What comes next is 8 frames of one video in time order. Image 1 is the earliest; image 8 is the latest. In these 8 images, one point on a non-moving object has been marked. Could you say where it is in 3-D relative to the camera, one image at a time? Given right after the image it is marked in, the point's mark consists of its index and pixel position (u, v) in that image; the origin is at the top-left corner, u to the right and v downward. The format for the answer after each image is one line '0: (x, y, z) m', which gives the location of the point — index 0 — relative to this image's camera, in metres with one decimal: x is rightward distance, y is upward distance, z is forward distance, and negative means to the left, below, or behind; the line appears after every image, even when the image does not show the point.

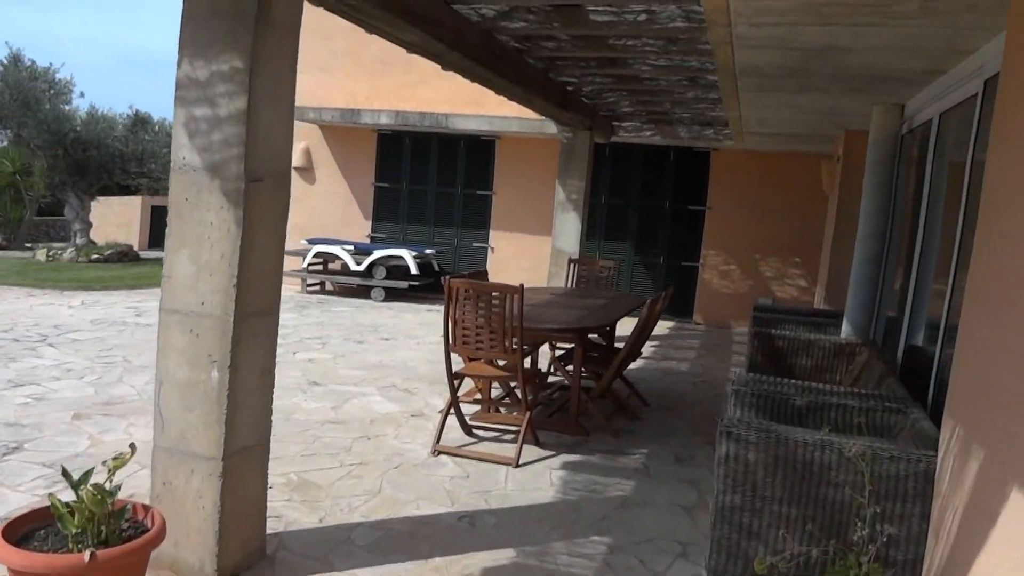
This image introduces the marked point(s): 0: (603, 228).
0: (+0.8, +0.5, +10.0) m
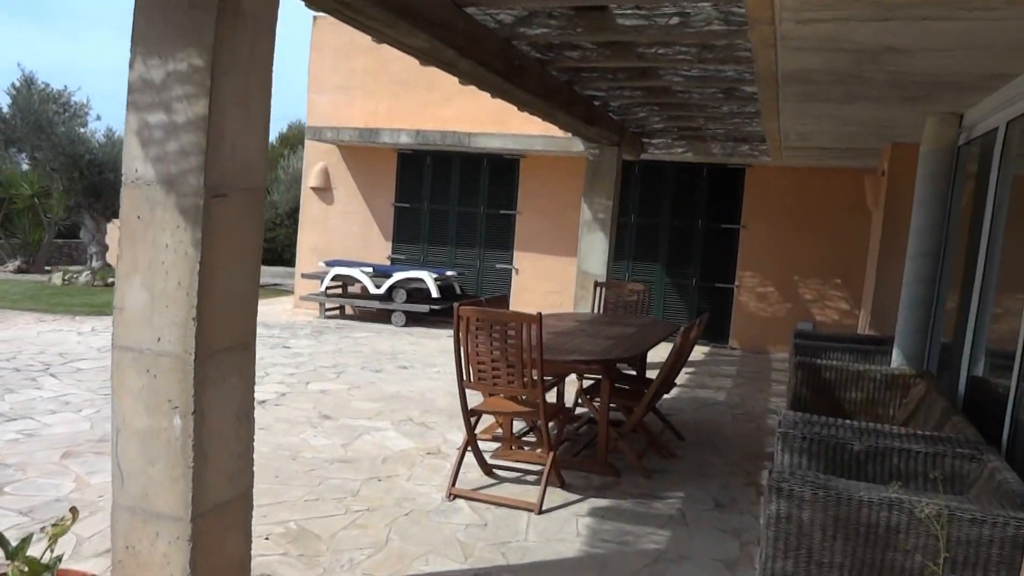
0: (+1.0, +0.3, +9.6) m
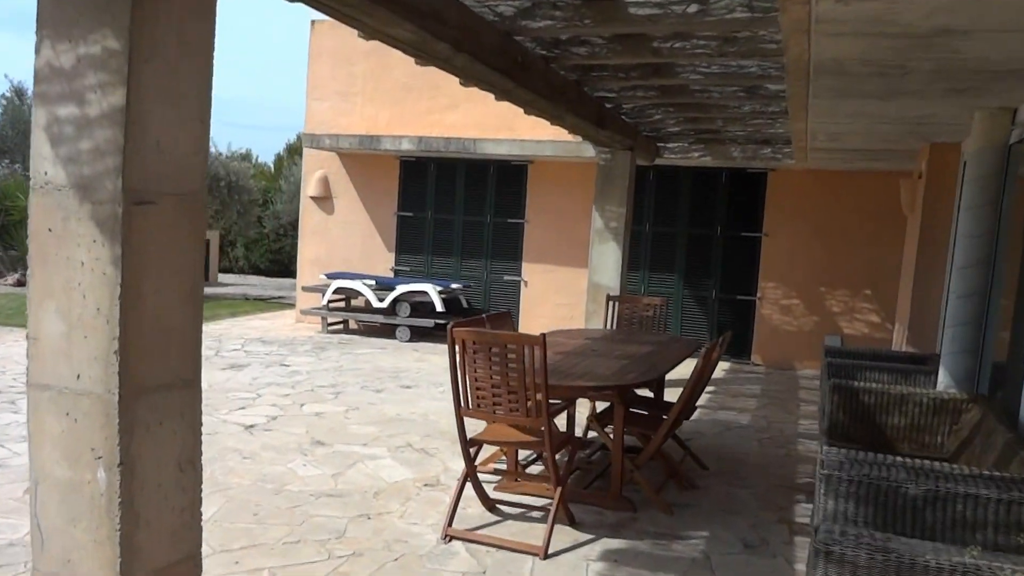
0: (+1.1, +0.2, +9.2) m
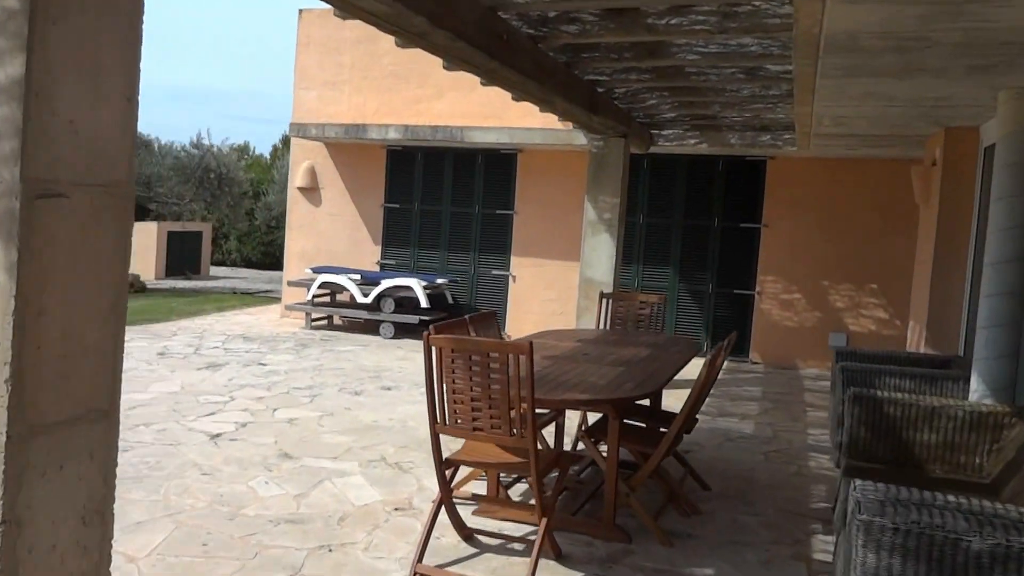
0: (+1.0, +0.3, +8.8) m
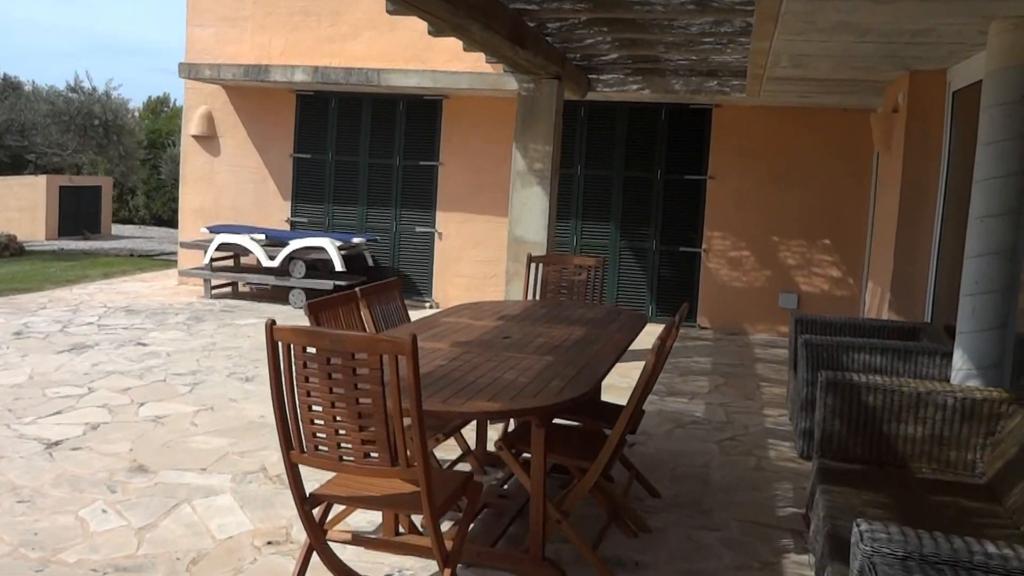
0: (+0.5, +0.6, +8.1) m
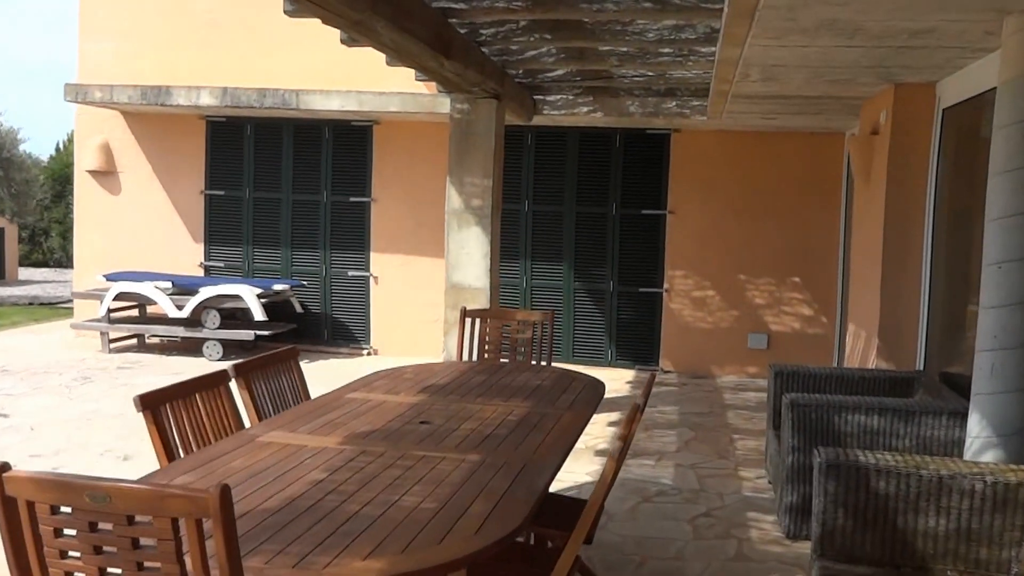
0: (+0.1, +0.3, +7.3) m
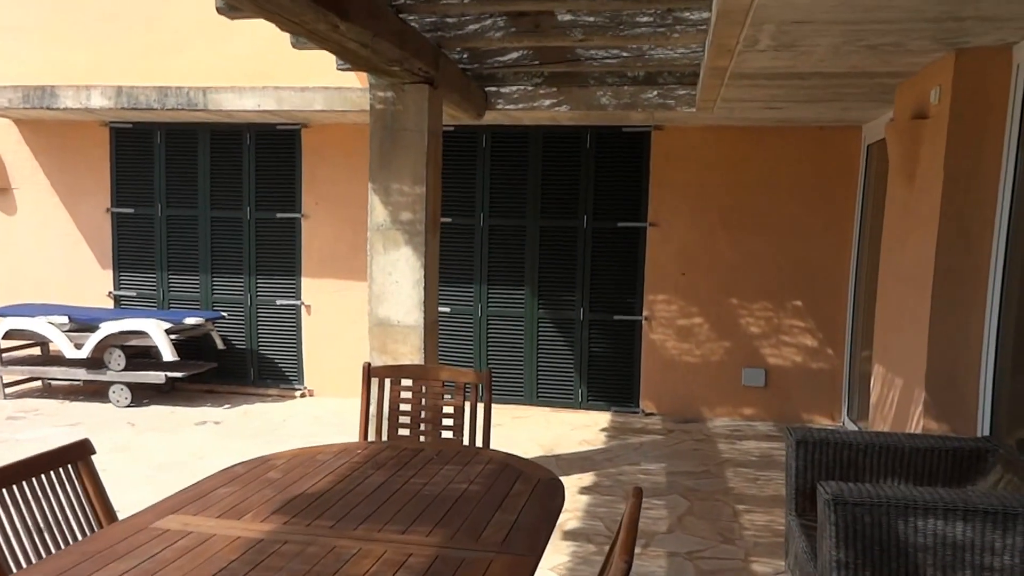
0: (-0.1, +0.1, +6.2) m
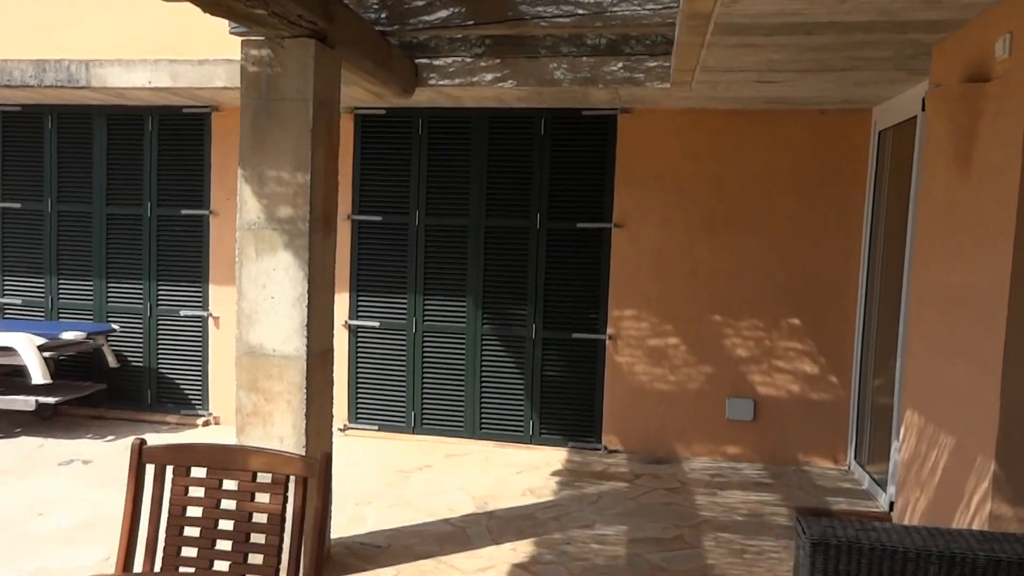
0: (-0.4, +0.1, +5.3) m
